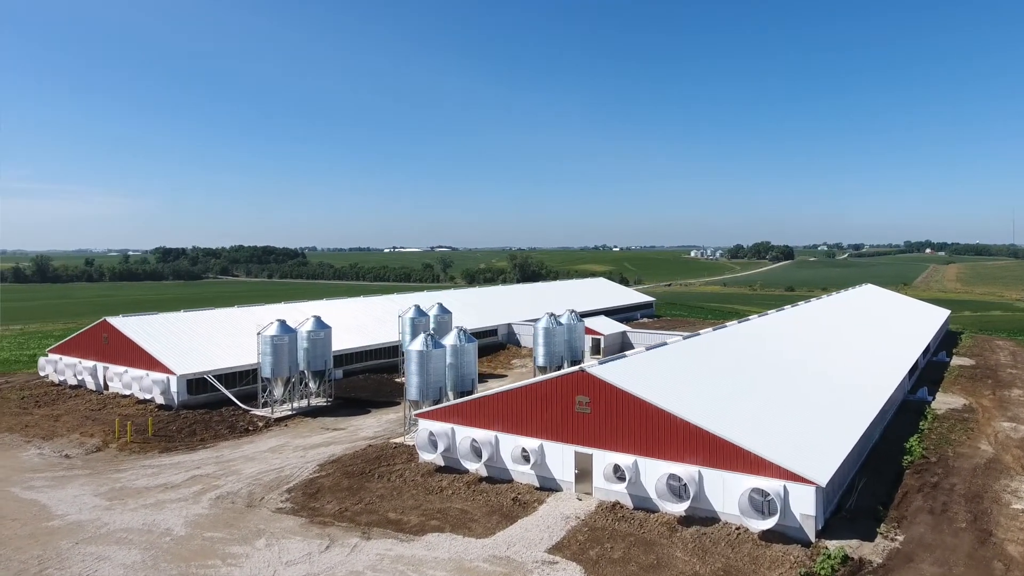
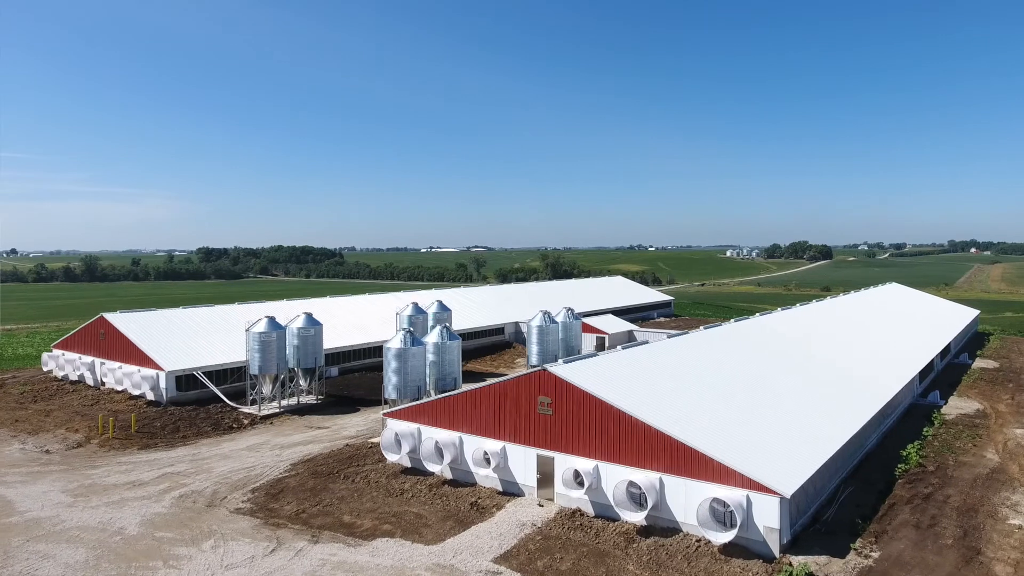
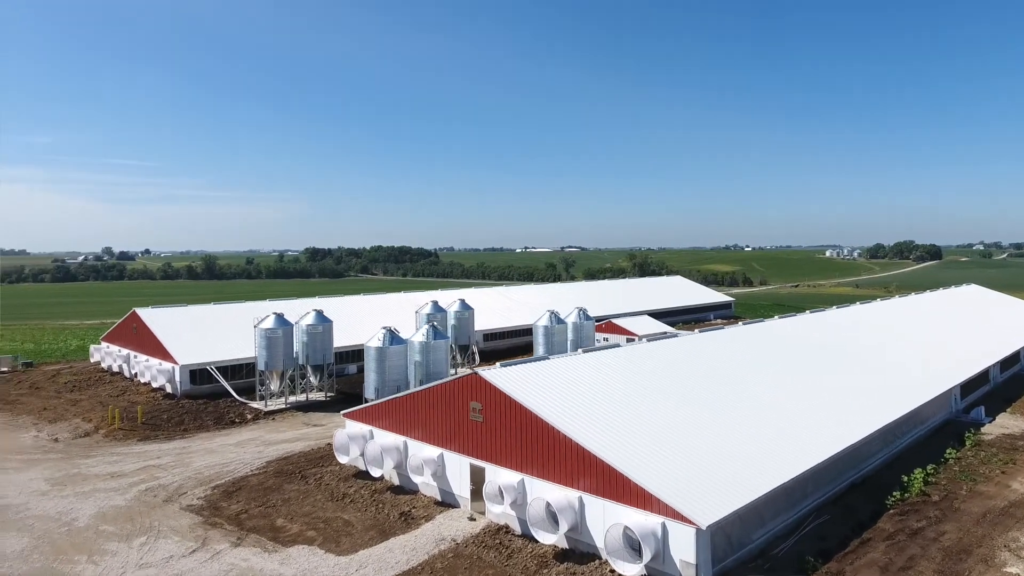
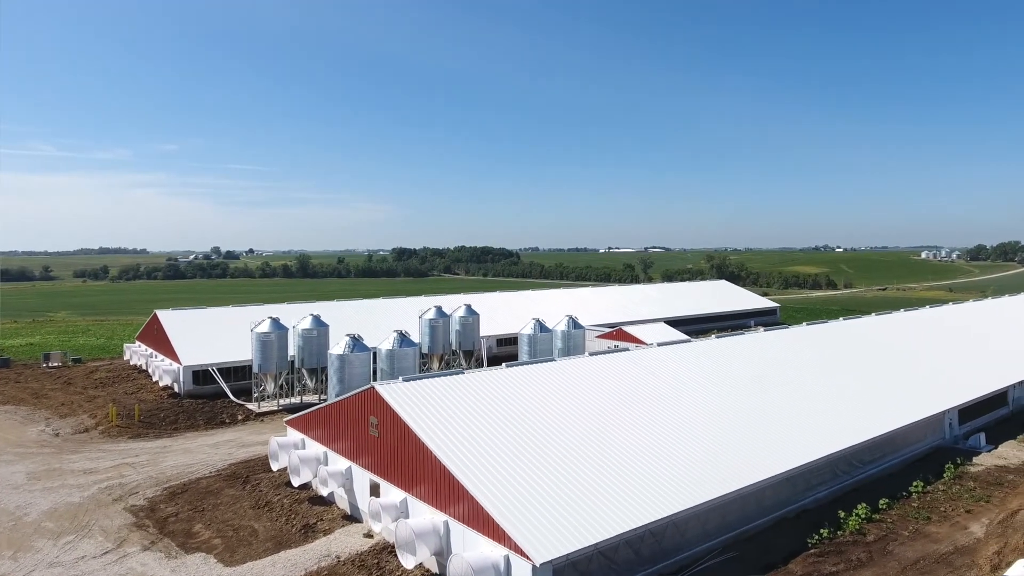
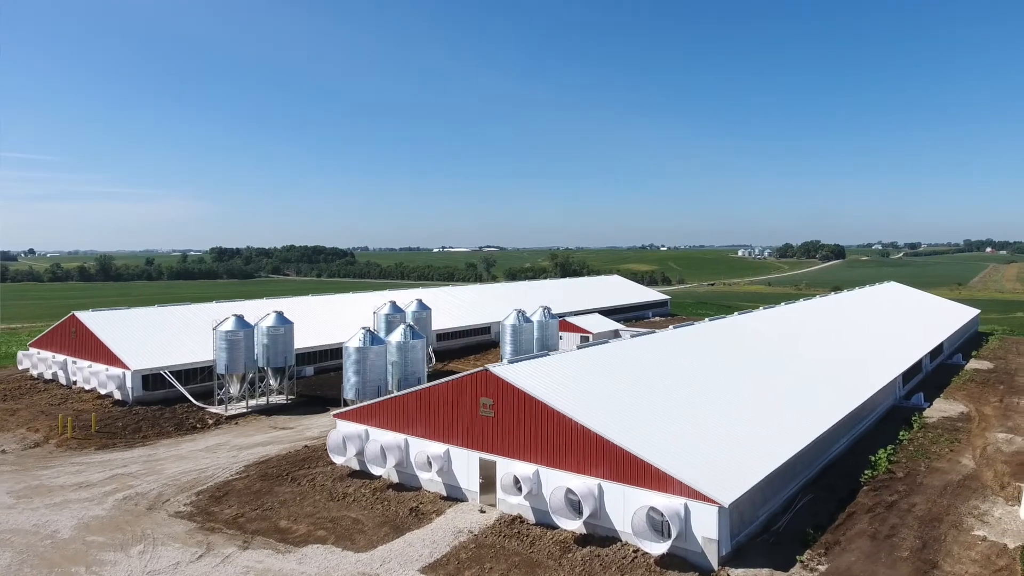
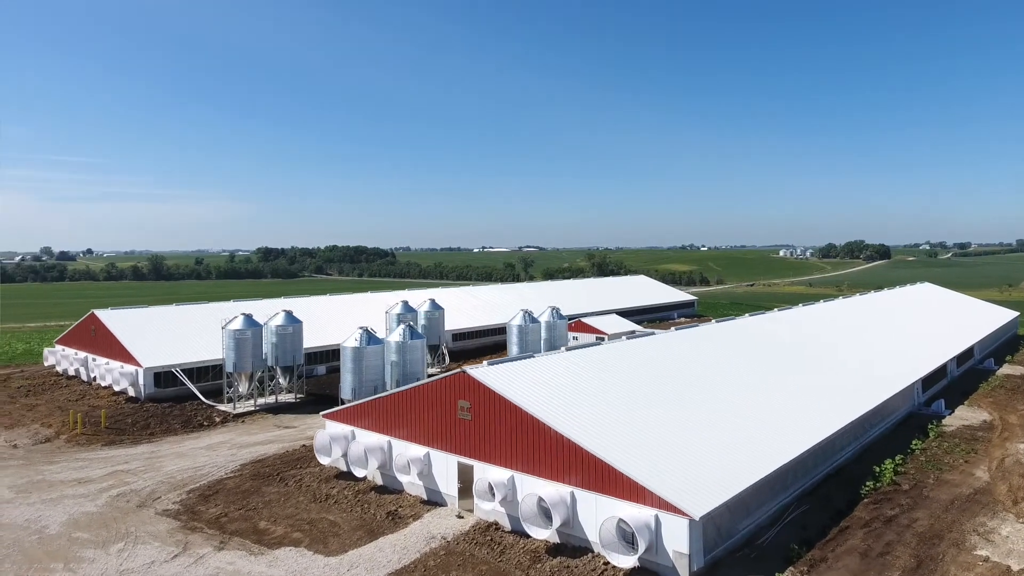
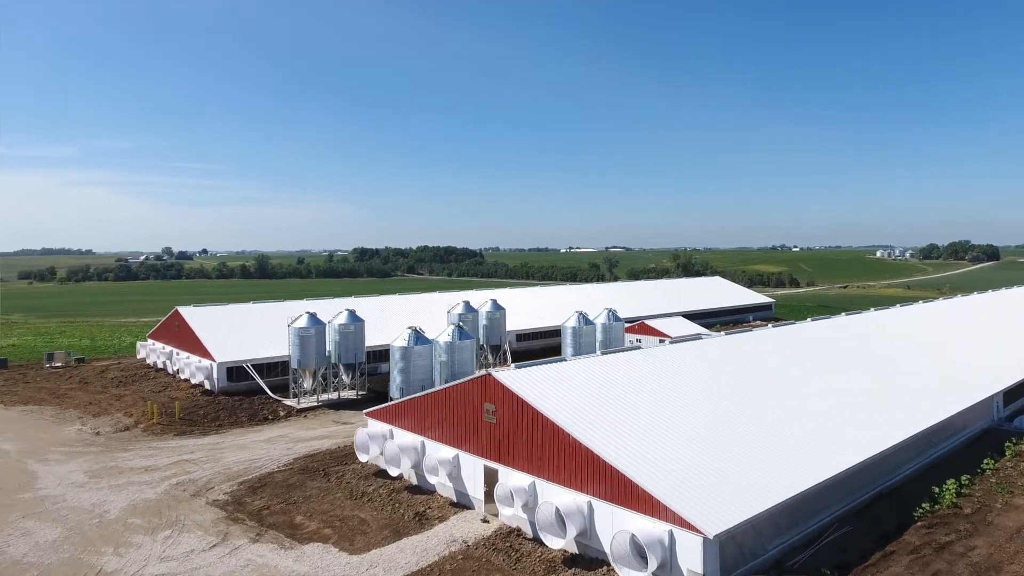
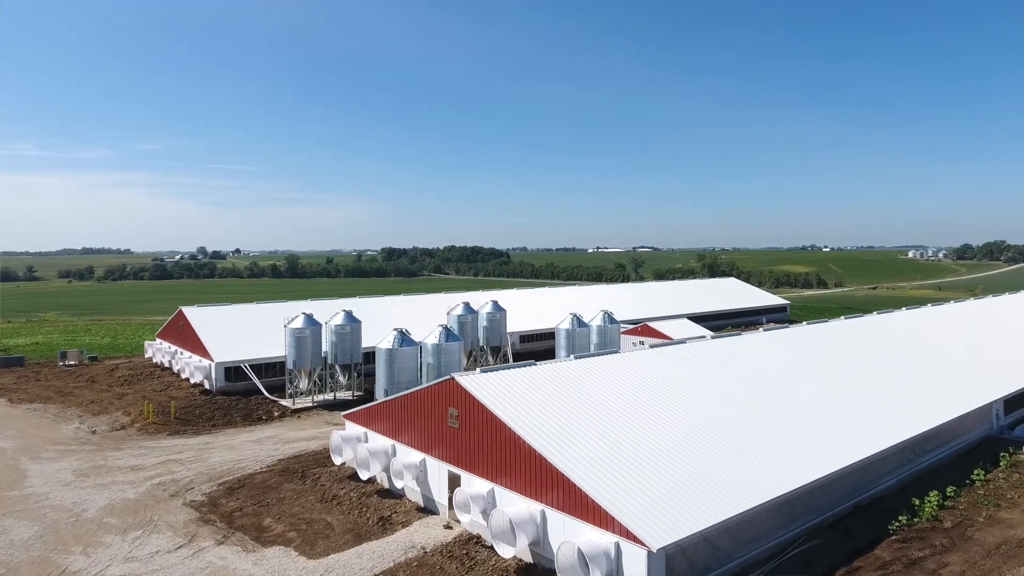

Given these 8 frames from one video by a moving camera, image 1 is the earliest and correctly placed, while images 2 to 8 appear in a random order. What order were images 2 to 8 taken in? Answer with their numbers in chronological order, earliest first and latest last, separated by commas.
2, 5, 6, 3, 7, 8, 4
